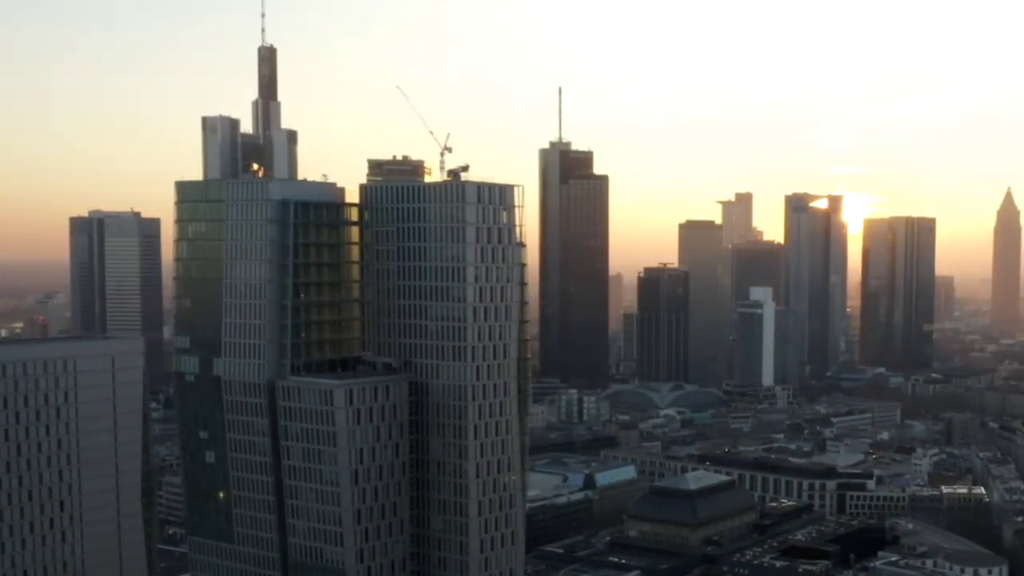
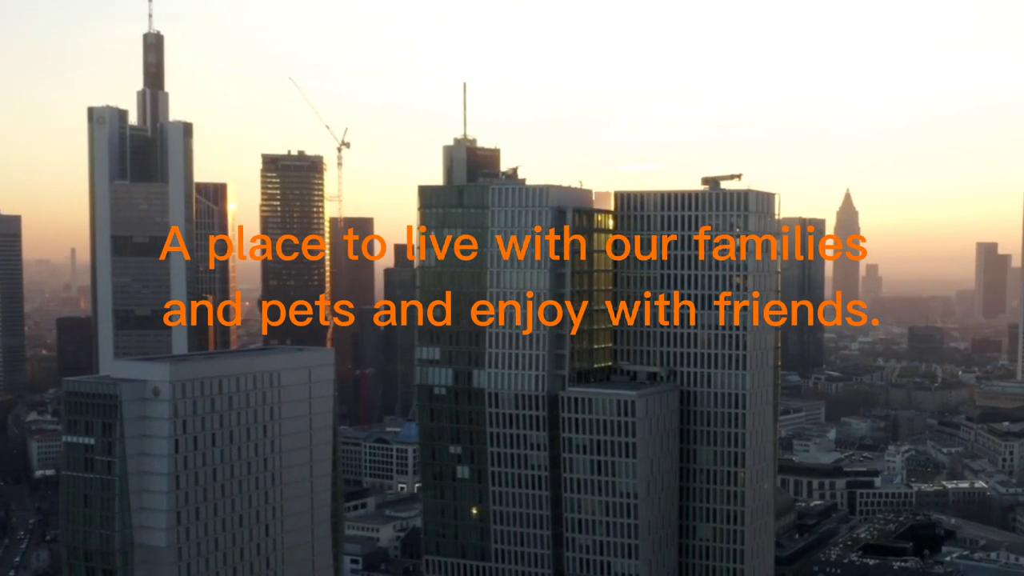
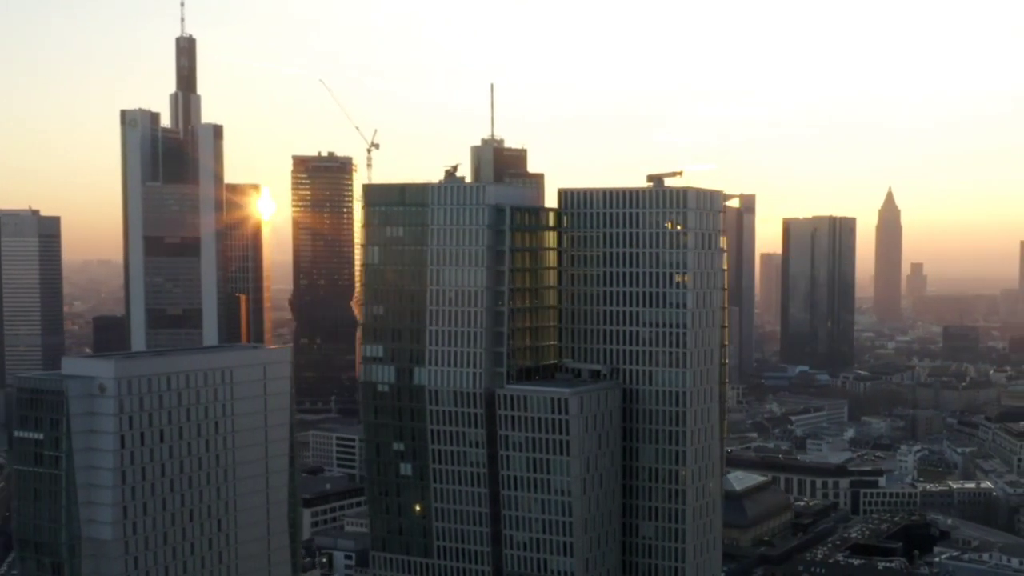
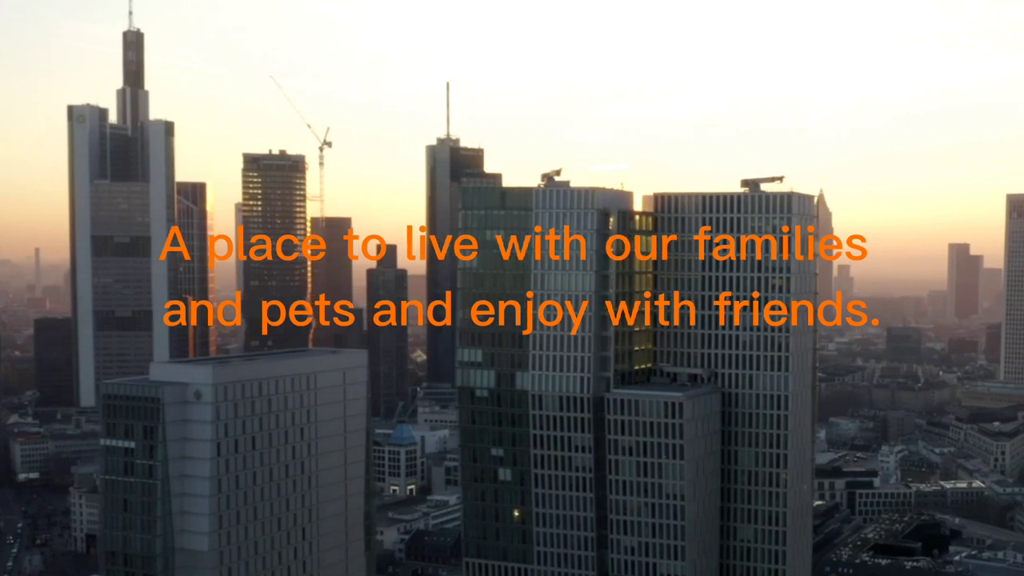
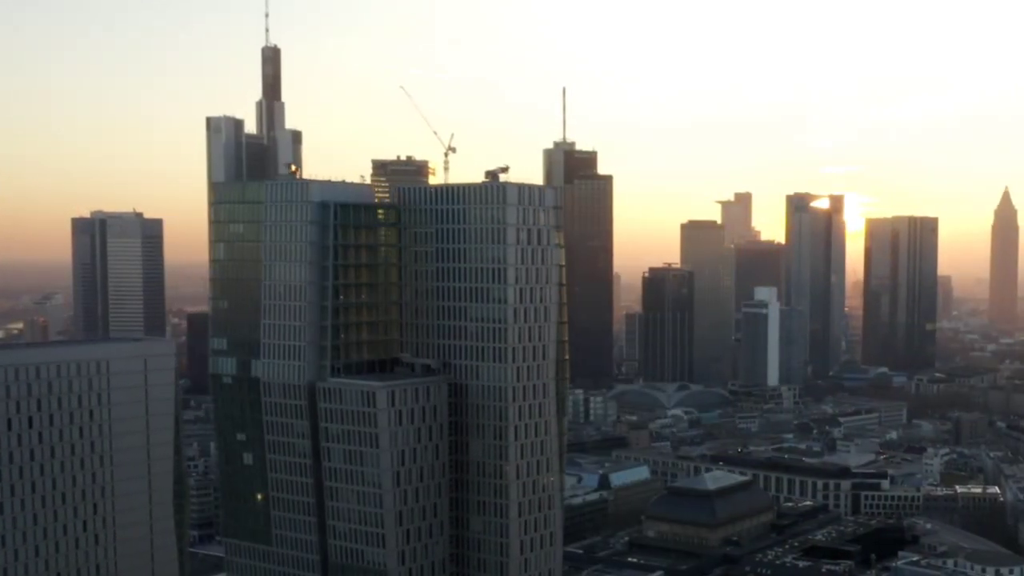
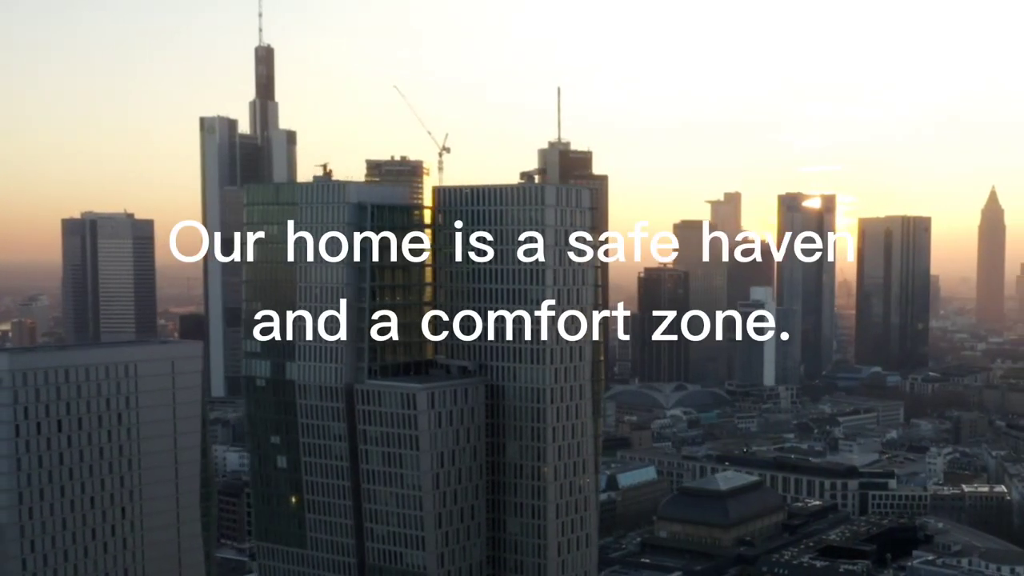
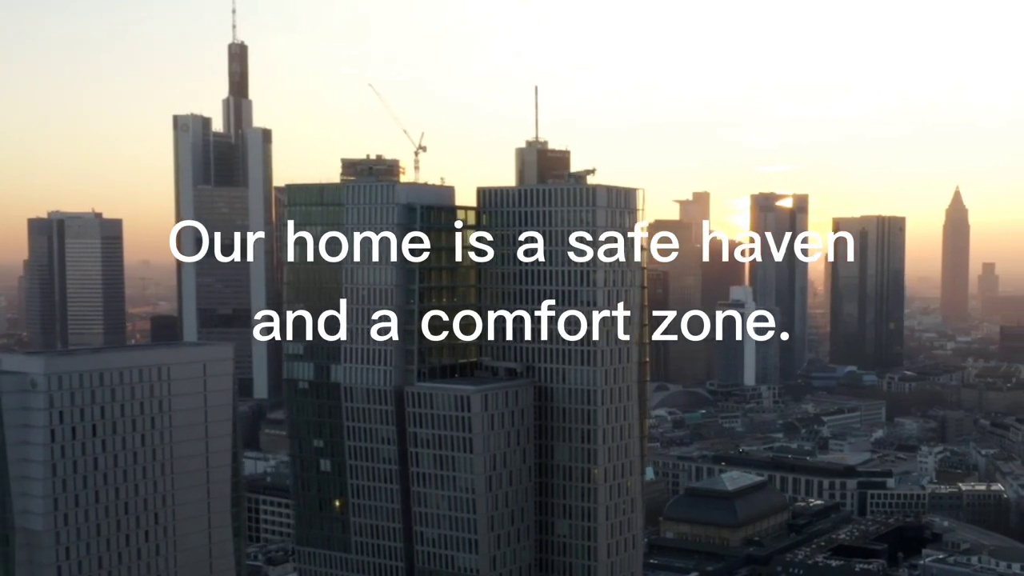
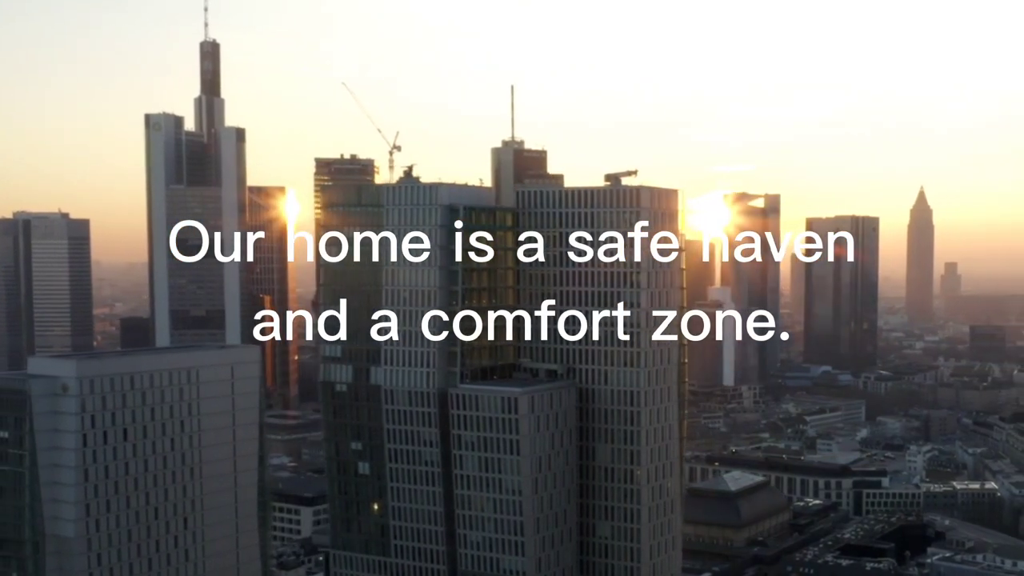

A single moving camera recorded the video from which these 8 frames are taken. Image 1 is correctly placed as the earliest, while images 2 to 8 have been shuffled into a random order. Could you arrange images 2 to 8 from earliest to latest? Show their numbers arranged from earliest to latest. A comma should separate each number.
5, 6, 7, 8, 3, 2, 4
